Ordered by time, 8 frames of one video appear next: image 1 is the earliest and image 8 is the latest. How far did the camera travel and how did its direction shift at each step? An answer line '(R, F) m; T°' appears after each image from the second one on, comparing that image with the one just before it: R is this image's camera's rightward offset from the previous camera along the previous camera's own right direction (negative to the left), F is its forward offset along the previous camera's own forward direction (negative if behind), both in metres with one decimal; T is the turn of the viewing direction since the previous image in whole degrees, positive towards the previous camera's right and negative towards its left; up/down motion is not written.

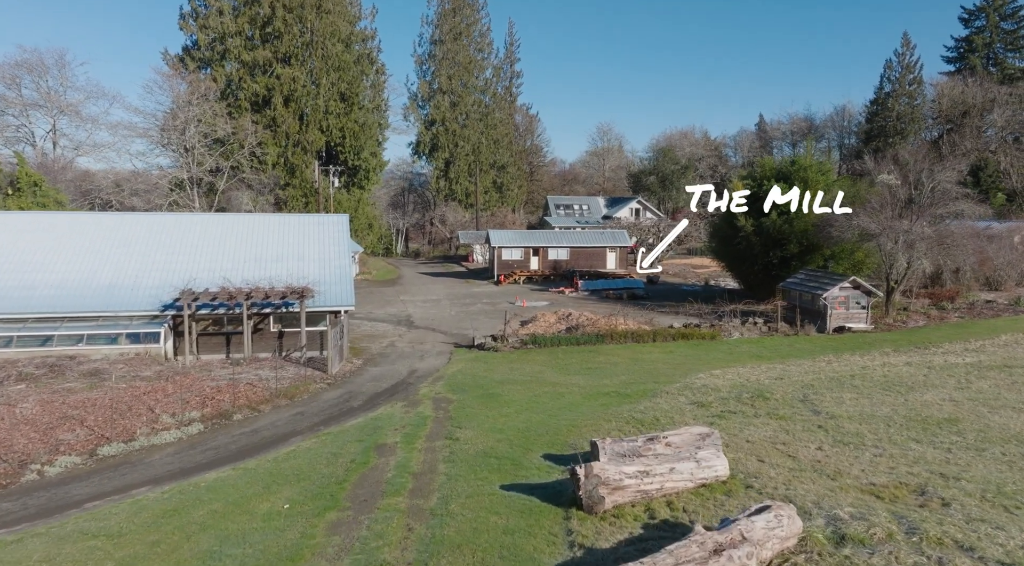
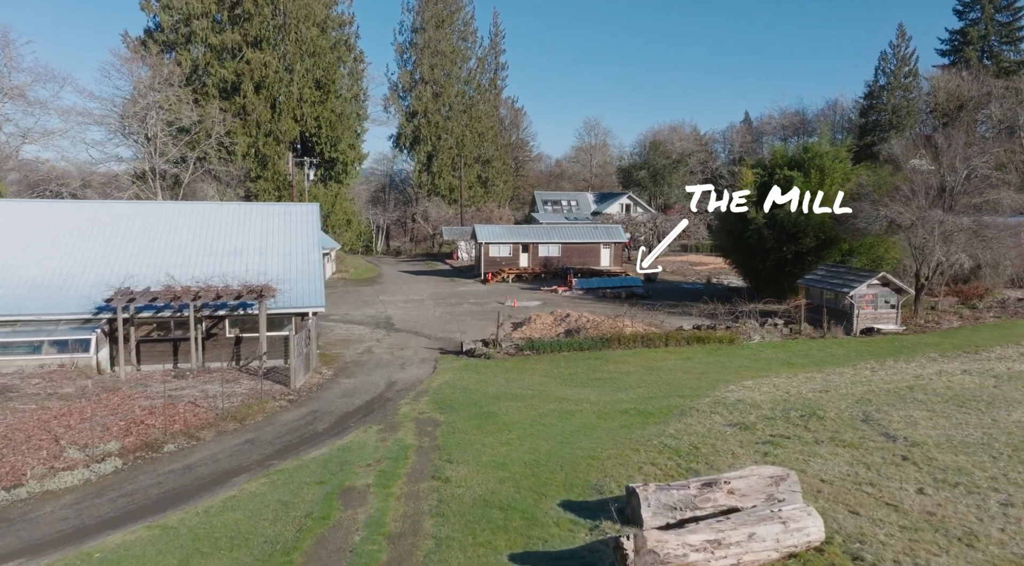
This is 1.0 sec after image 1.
(-0.3, +3.1) m; +1°
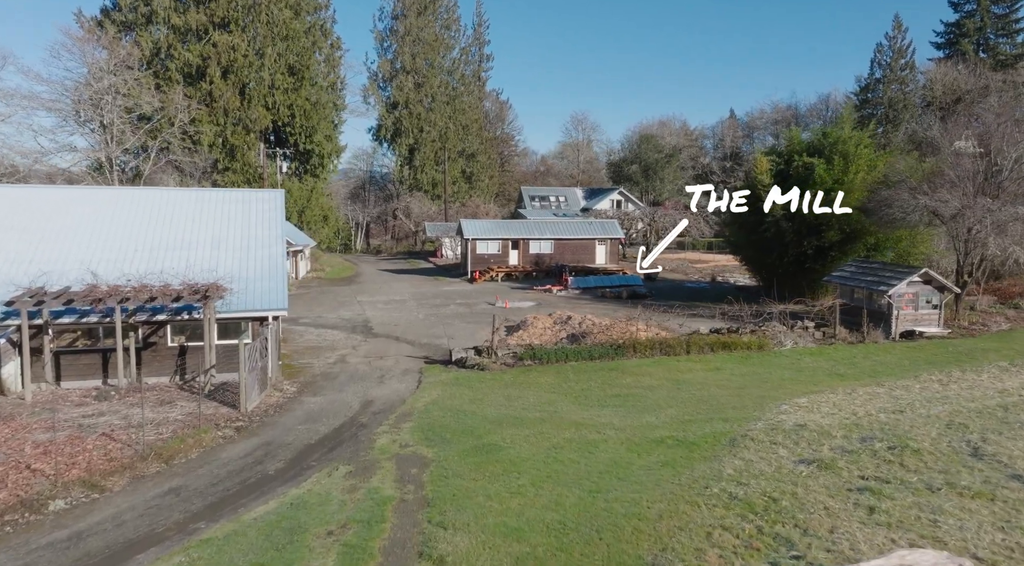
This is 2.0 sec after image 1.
(-0.4, +3.2) m; +1°
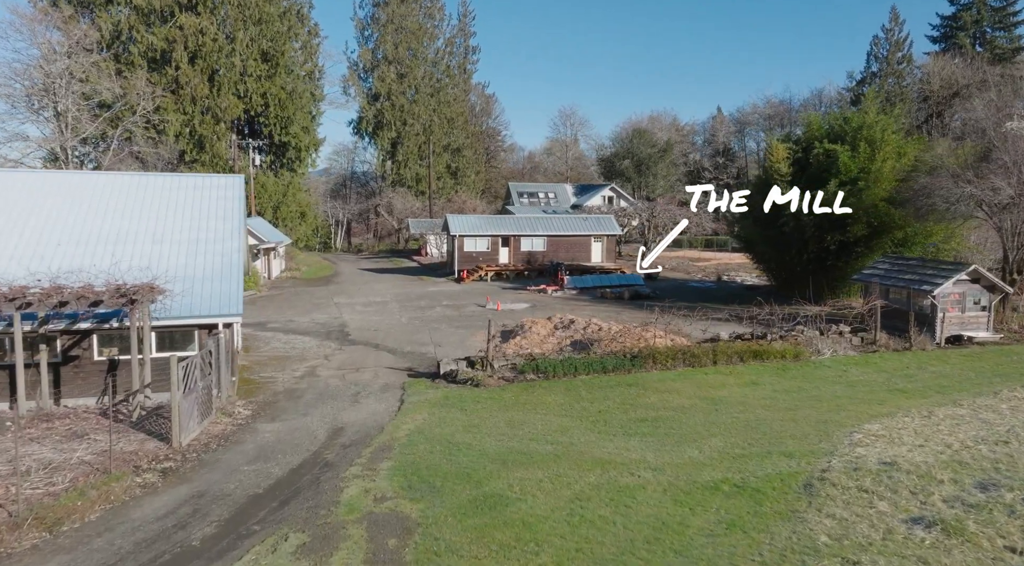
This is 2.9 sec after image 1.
(-0.3, +2.9) m; +1°
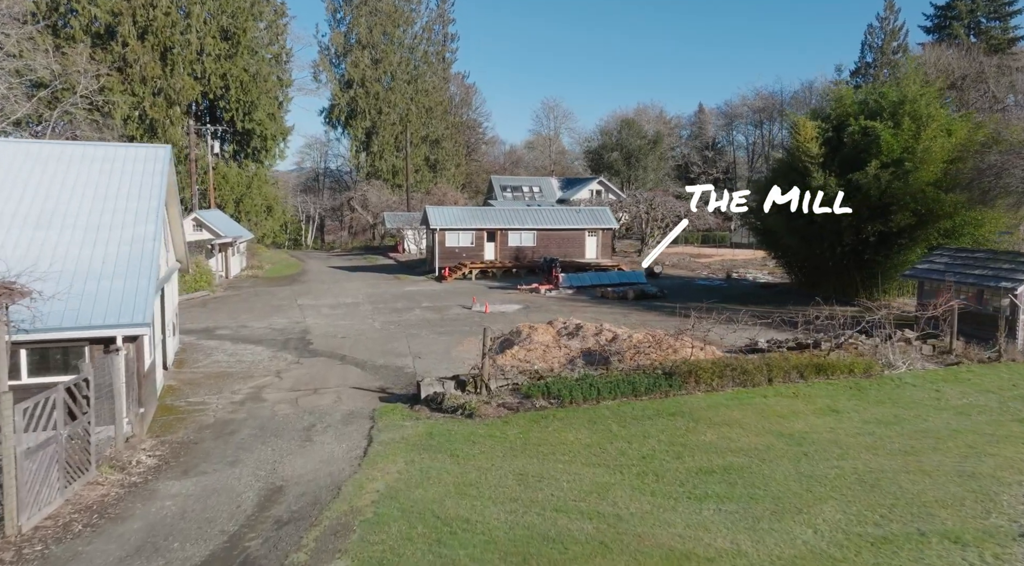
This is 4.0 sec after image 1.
(-0.4, +3.7) m; +2°
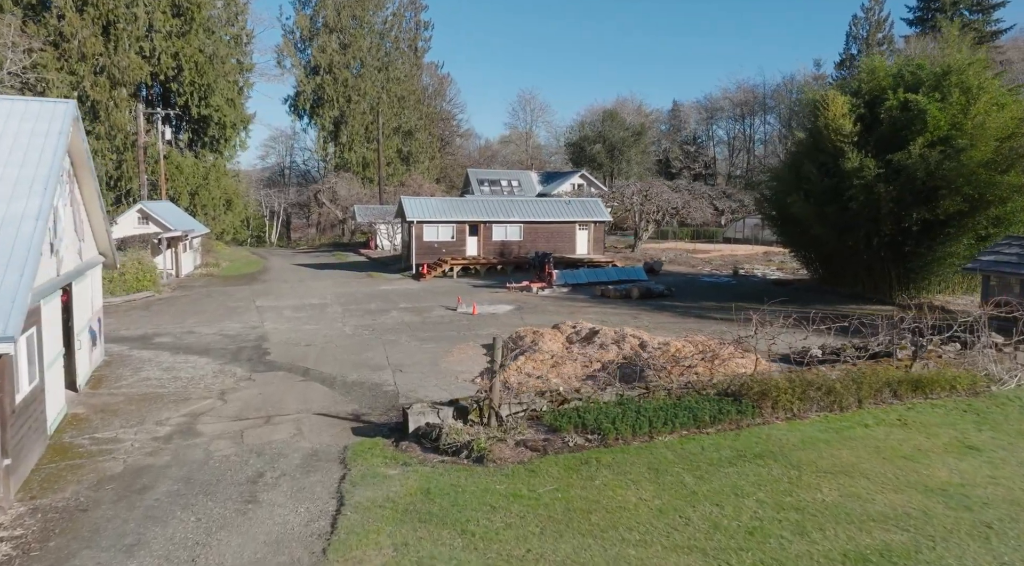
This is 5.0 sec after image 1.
(-0.6, +3.2) m; +2°
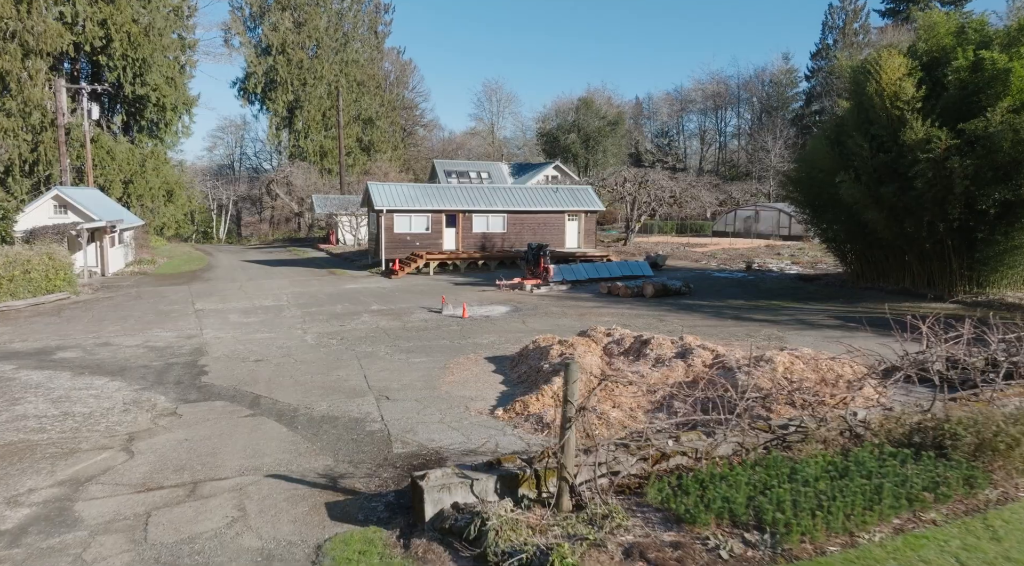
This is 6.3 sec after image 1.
(-1.0, +3.9) m; +3°
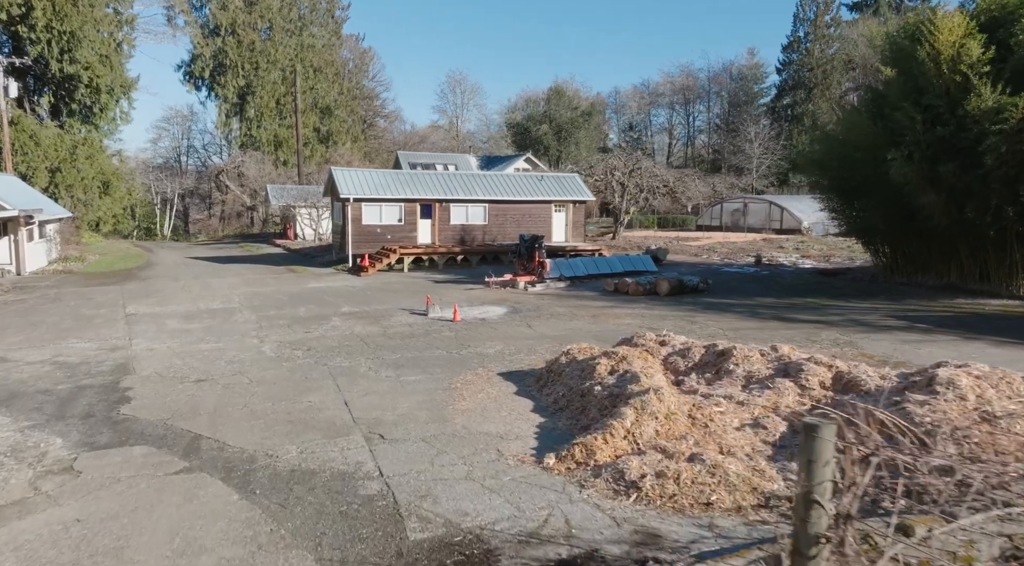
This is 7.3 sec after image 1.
(-0.9, +3.0) m; +3°
